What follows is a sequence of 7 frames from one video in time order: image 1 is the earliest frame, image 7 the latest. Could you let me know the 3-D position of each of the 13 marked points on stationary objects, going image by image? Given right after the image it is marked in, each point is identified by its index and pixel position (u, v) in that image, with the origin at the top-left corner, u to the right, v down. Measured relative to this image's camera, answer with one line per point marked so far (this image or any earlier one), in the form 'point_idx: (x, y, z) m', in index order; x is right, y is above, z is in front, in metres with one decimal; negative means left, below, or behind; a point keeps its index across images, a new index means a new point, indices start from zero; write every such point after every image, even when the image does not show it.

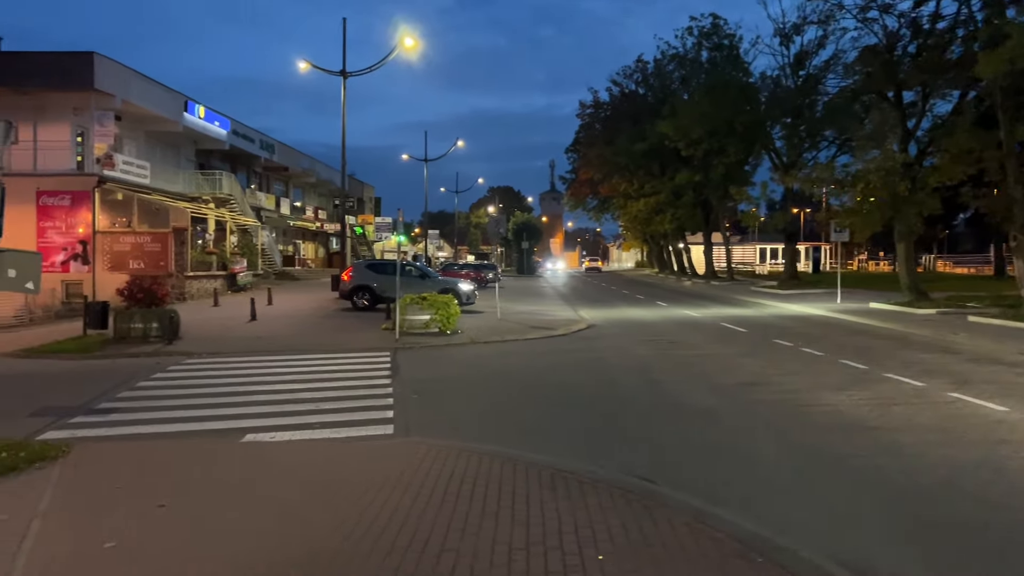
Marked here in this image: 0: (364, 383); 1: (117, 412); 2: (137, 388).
0: (-2.3, -1.4, +13.1) m
1: (-5.1, -1.6, +10.9) m
2: (-5.7, -1.5, +12.9) m
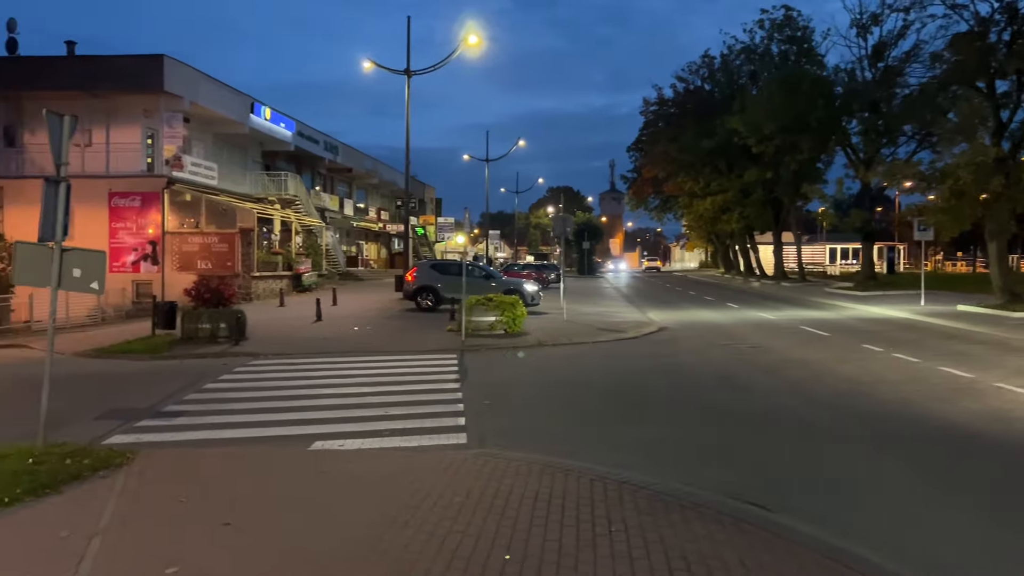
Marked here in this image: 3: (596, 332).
0: (-1.2, -1.5, +12.6) m
1: (-4.1, -1.6, +10.7) m
2: (-4.6, -1.5, +12.6) m
3: (+1.9, -1.0, +19.6) m
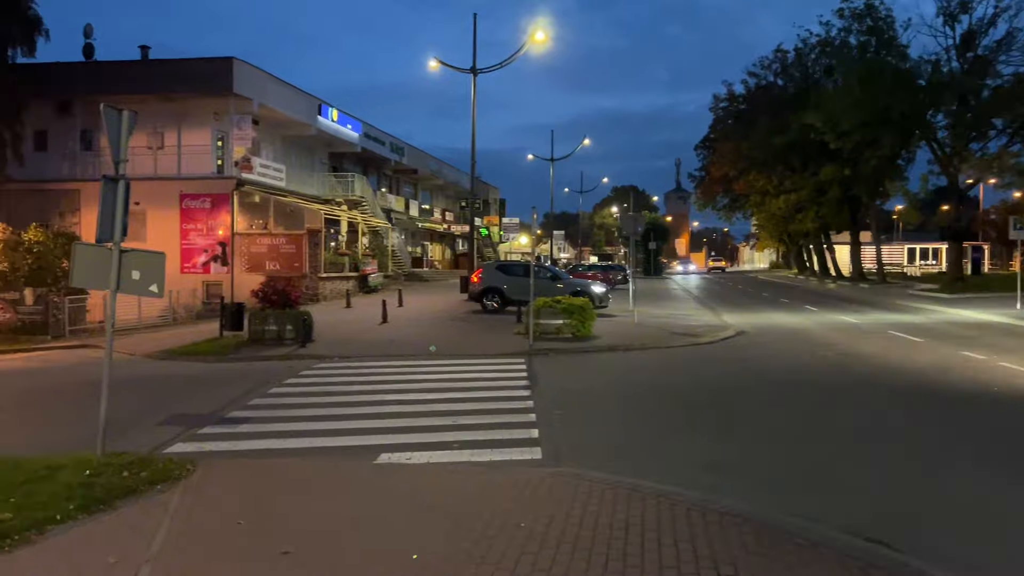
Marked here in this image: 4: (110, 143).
0: (-0.1, -1.5, +12.1) m
1: (-3.2, -1.6, +10.3) m
2: (-3.5, -1.6, +12.3) m
3: (+3.5, -1.1, +18.8) m
4: (-3.4, +1.2, +7.1) m
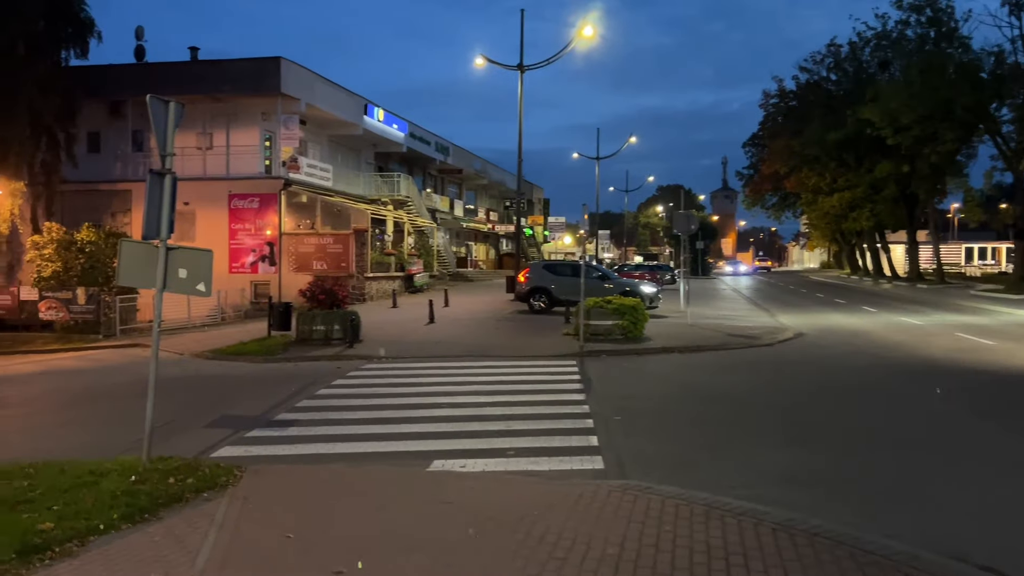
0: (+0.6, -1.5, +11.6) m
1: (-2.6, -1.6, +10.1) m
2: (-2.8, -1.6, +12.1) m
3: (+4.6, -1.1, +18.2) m
4: (-2.9, +1.2, +6.9) m
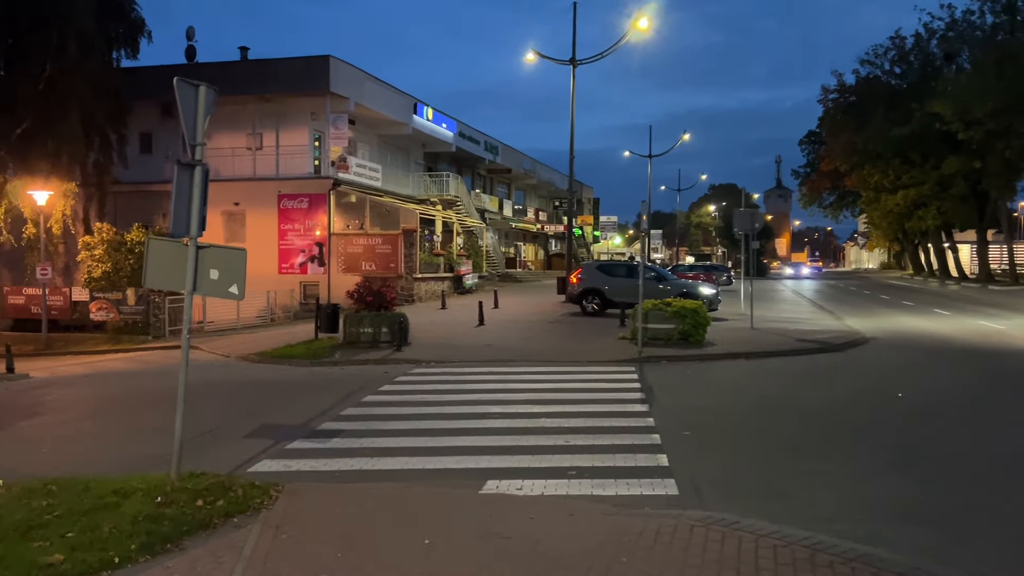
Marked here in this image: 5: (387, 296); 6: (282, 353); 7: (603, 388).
0: (+1.3, -1.5, +10.8) m
1: (-1.9, -1.6, +9.5) m
2: (-2.0, -1.6, +11.5) m
3: (+5.6, -1.1, +17.2) m
4: (-2.4, +1.2, +6.3) m
5: (-2.6, -0.2, +17.6) m
6: (-4.6, -1.3, +16.9) m
7: (+1.3, -1.5, +12.5) m
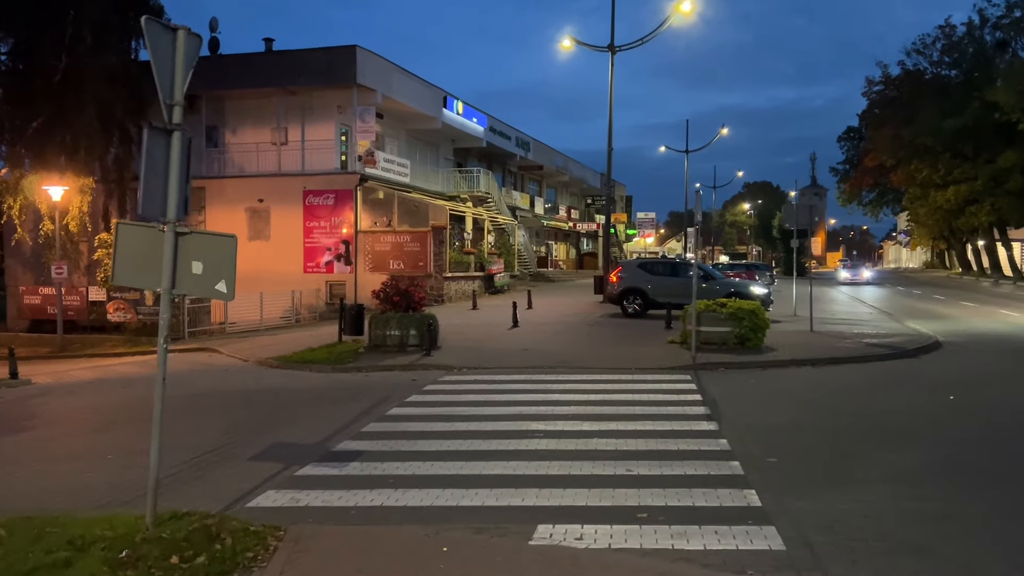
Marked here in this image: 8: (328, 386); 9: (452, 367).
0: (+1.9, -1.5, +9.4) m
1: (-1.5, -1.6, +8.1) m
2: (-1.5, -1.6, +10.1) m
3: (+6.4, -1.1, +15.6) m
4: (-2.1, +1.2, +5.0) m
5: (-1.8, -0.2, +16.2) m
6: (-3.9, -1.3, +15.7) m
7: (+1.9, -1.5, +11.1) m
8: (-2.9, -1.5, +13.2) m
9: (-1.0, -1.3, +14.2) m
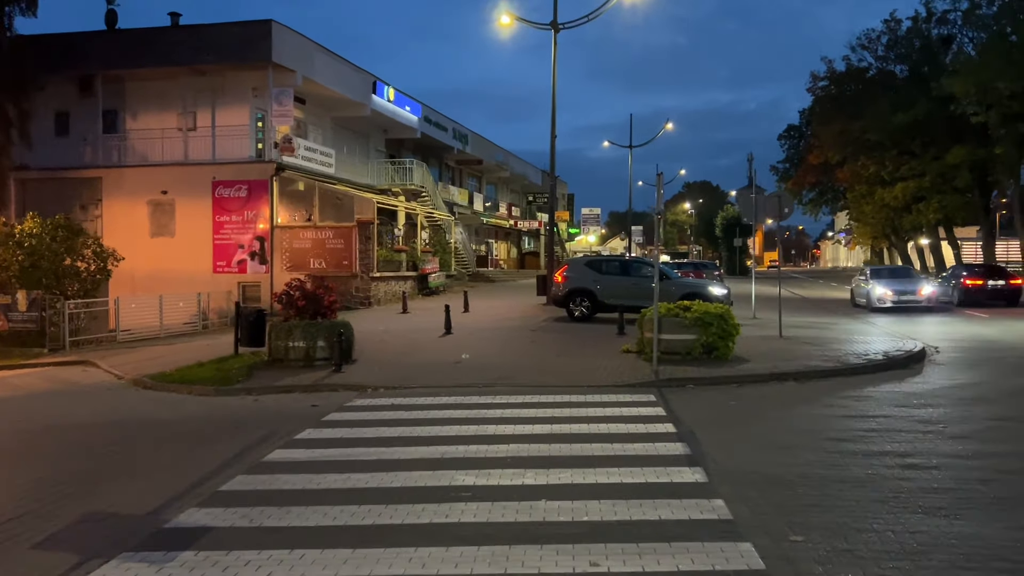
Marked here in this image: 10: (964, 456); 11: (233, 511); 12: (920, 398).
0: (+1.2, -1.5, +7.0) m
1: (-2.1, -1.7, +5.5) m
2: (-2.2, -1.6, +7.6) m
3: (+5.2, -1.1, +13.5) m
4: (-2.4, +1.2, +2.4) m
5: (-3.0, -0.2, +13.6) m
6: (-5.0, -1.3, +12.9) m
7: (+1.1, -1.5, +8.7) m
8: (-3.8, -1.6, +10.5) m
9: (-2.0, -1.4, +11.6) m
10: (+3.8, -1.5, +7.3) m
11: (-2.1, -1.6, +6.3) m
12: (+4.9, -1.4, +10.3) m
